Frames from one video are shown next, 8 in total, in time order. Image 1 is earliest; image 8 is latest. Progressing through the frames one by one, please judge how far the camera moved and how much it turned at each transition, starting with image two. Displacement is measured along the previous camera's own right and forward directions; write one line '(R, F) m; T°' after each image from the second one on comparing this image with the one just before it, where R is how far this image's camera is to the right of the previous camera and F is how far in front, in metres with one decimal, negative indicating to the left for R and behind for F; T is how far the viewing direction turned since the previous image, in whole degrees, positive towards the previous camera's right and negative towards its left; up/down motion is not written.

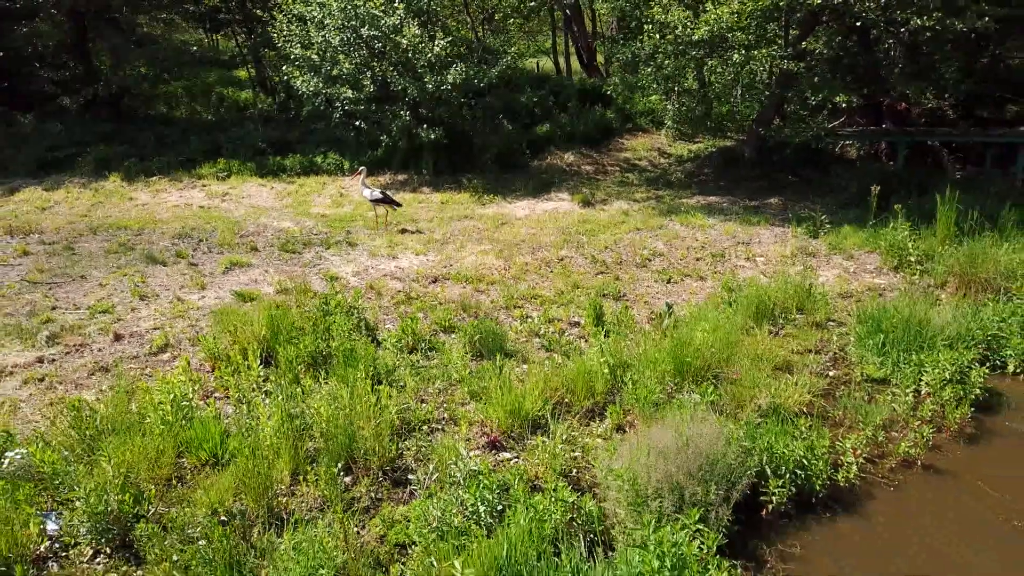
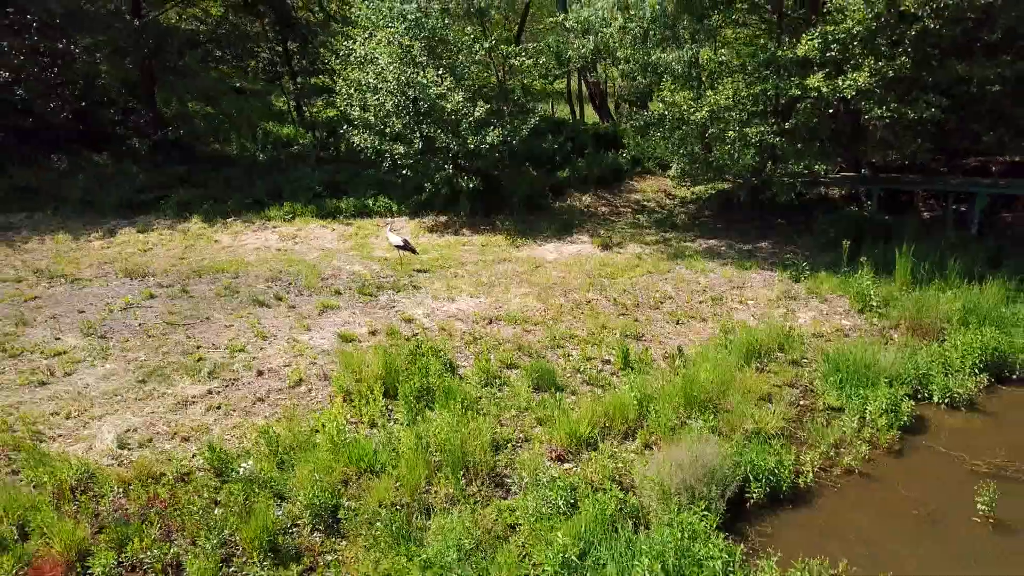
(-0.4, -1.7) m; 0°
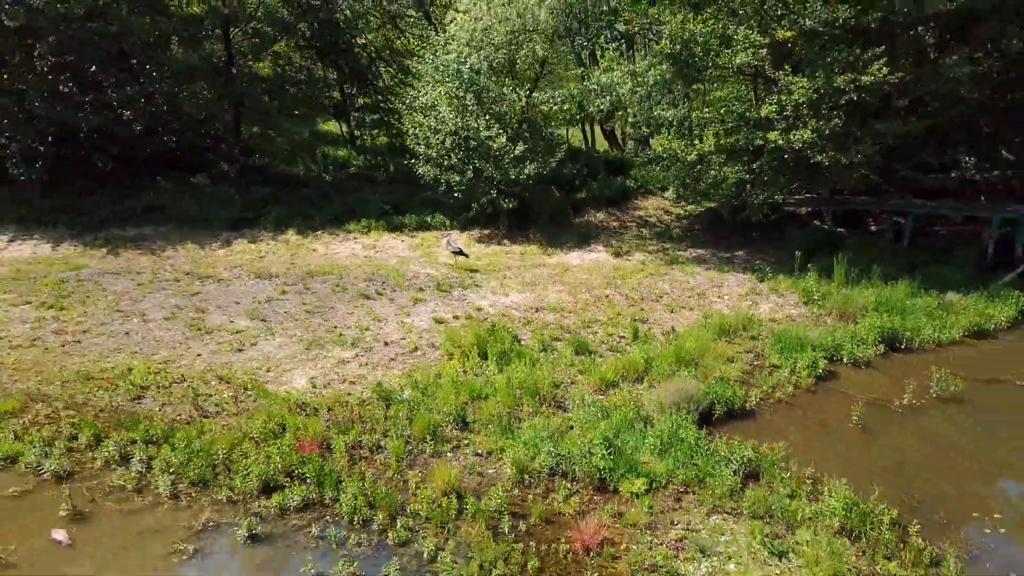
(-0.5, -3.3) m; 0°
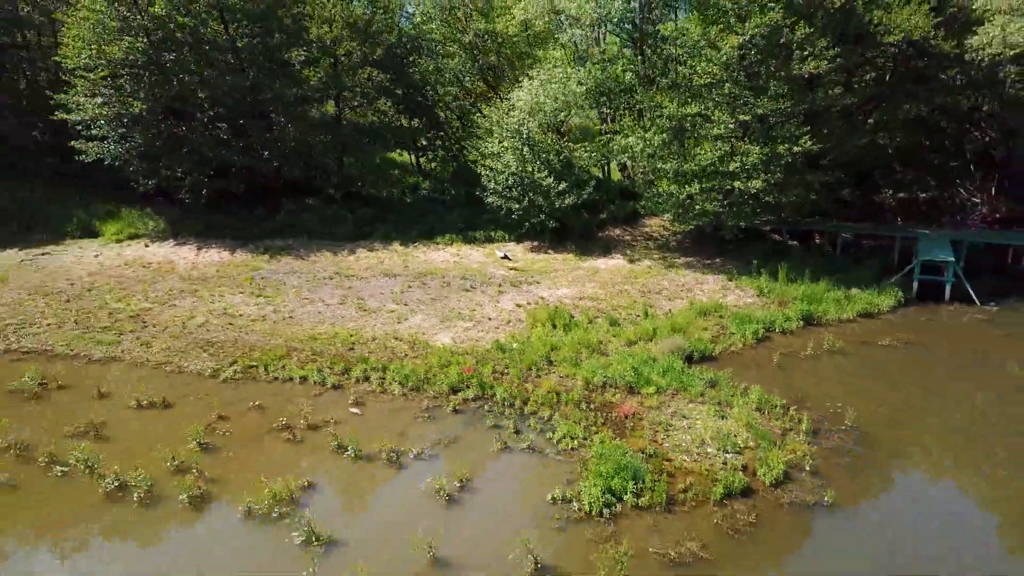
(-1.0, -6.2) m; 0°
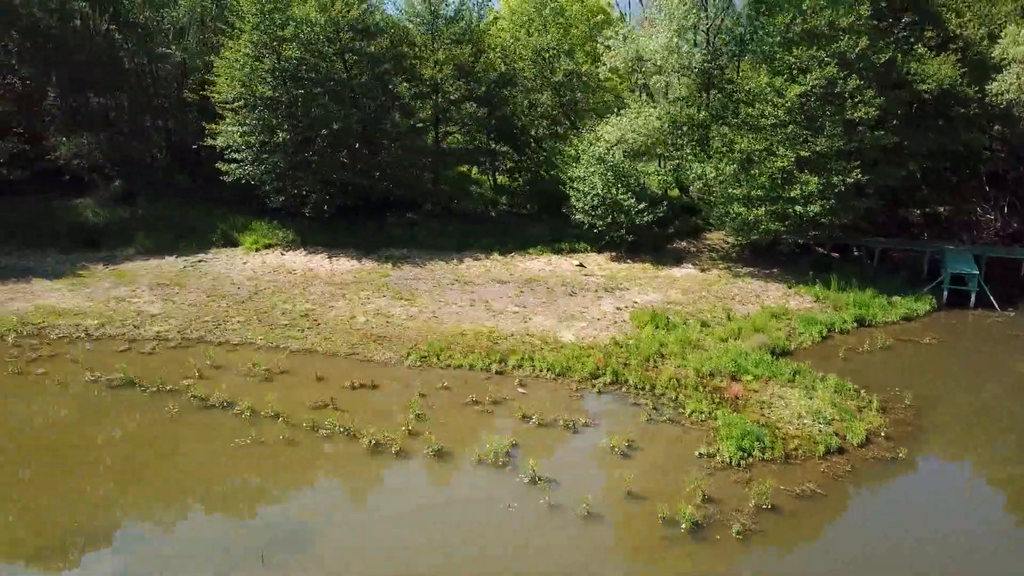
(-2.3, -3.7) m; 0°
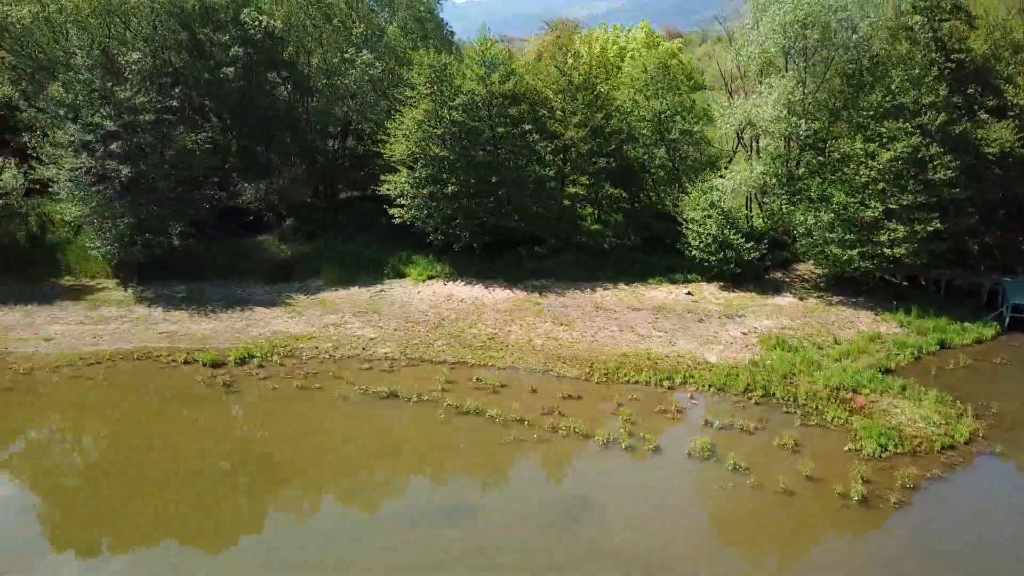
(-3.6, -5.0) m; 0°
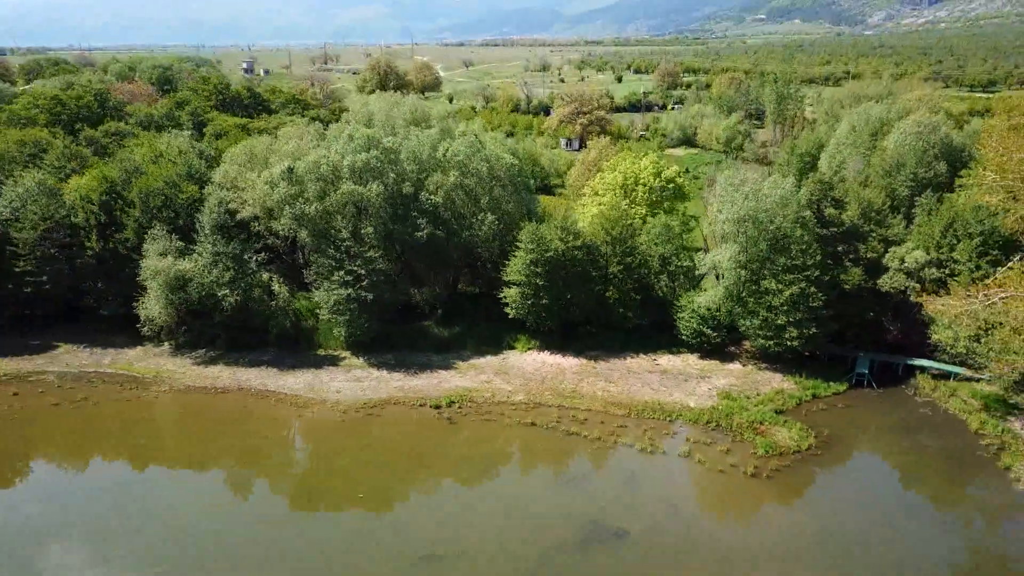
(-3.7, -22.2) m; 0°
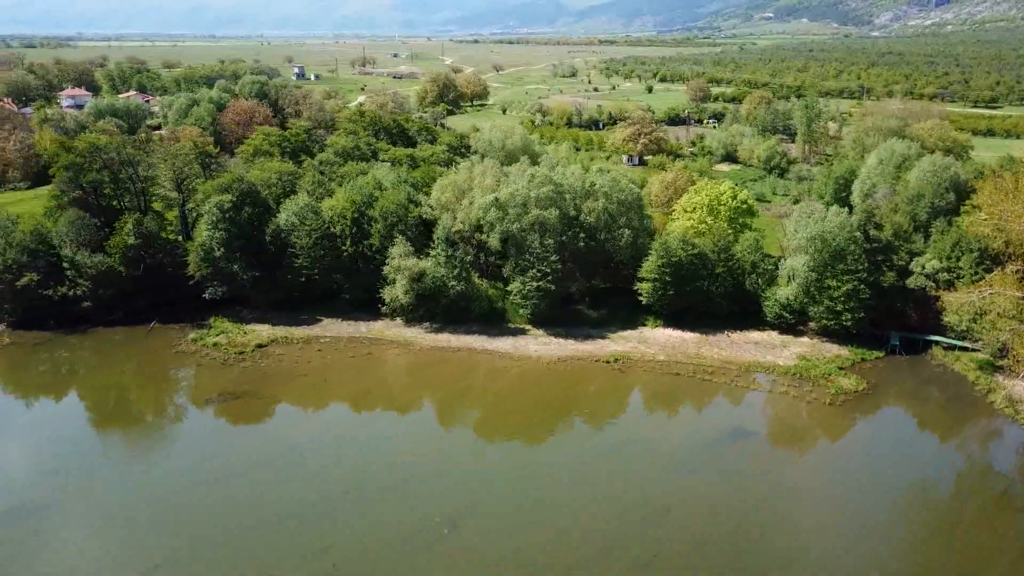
(-10.1, -21.9) m; 0°
